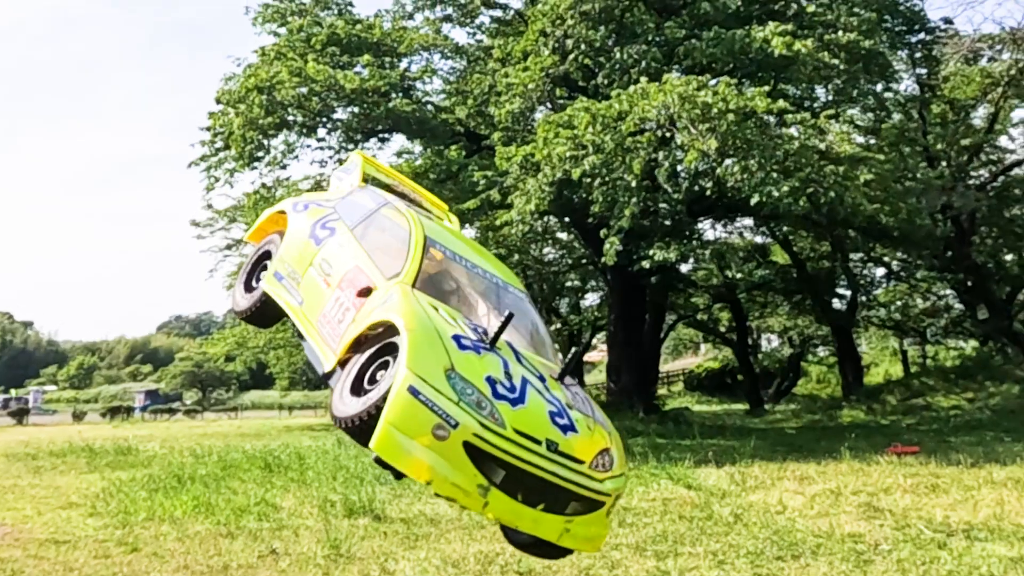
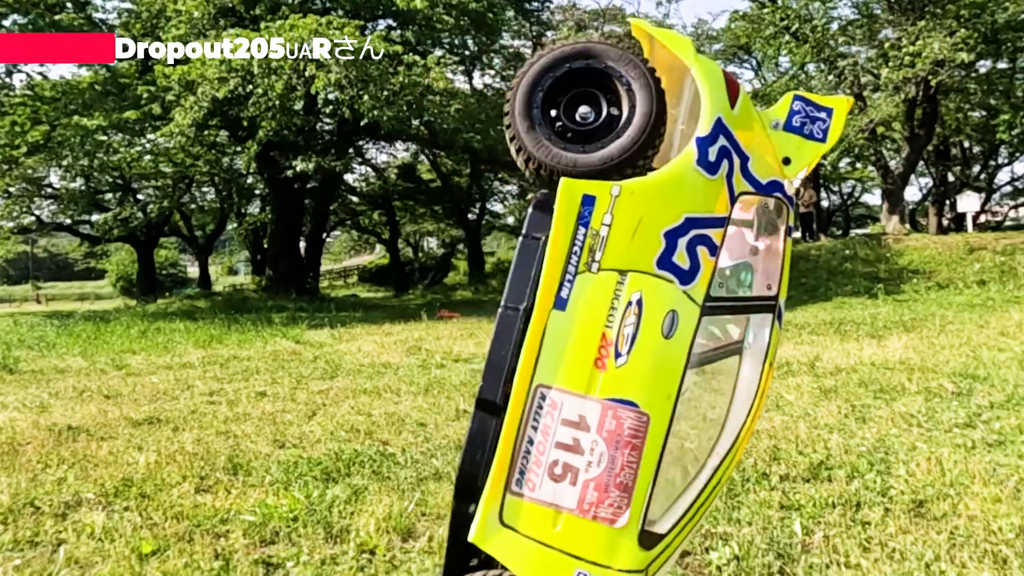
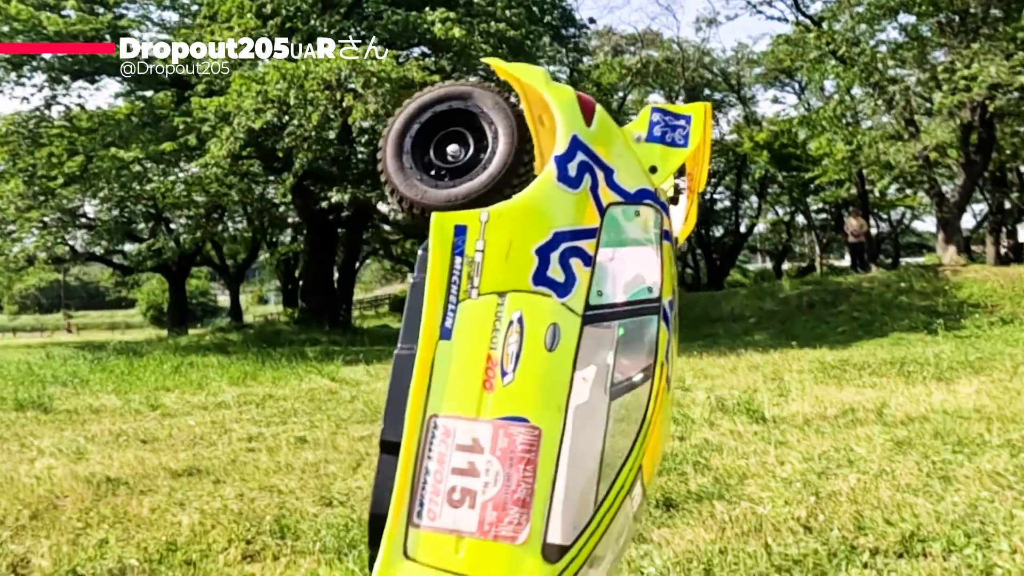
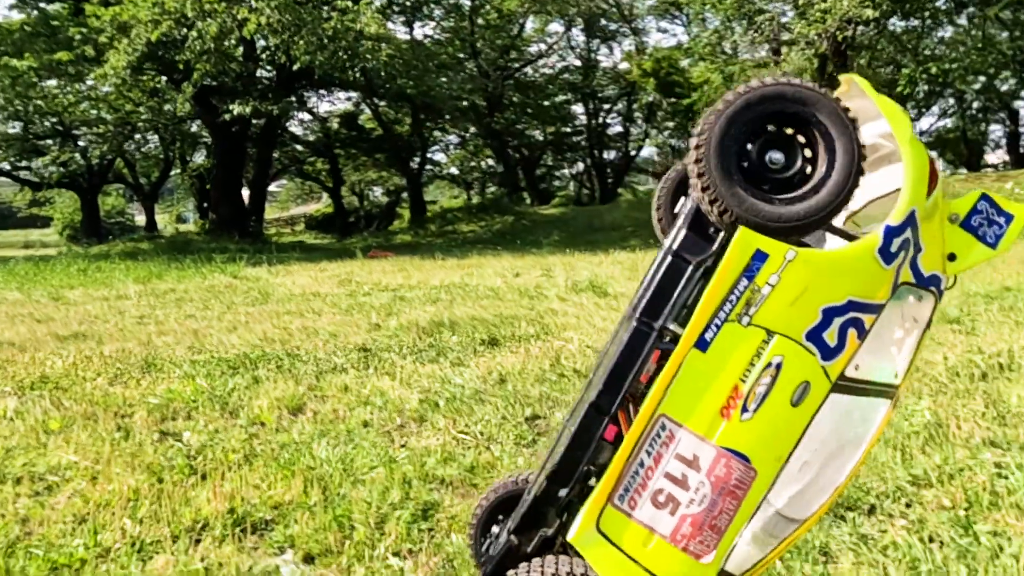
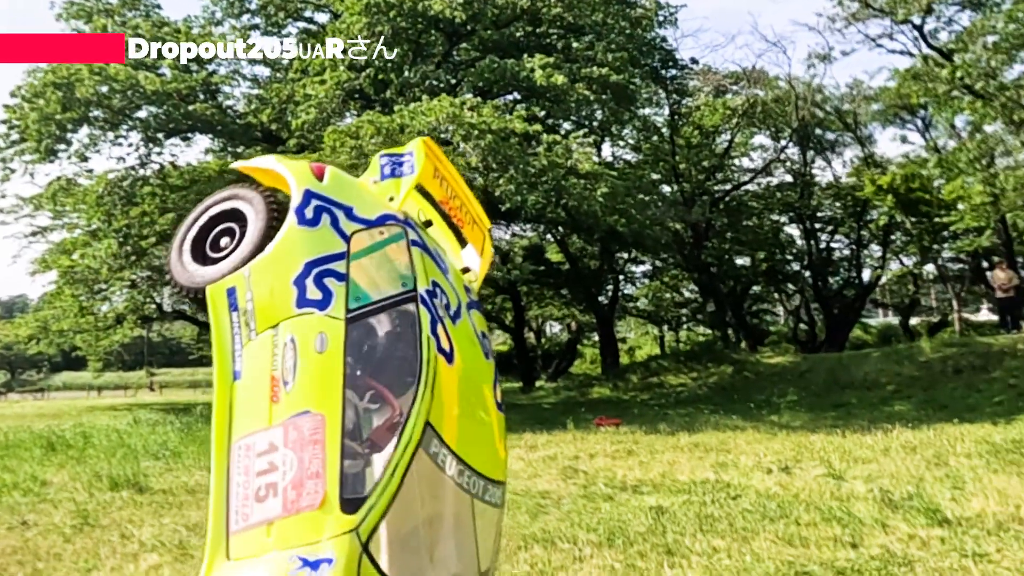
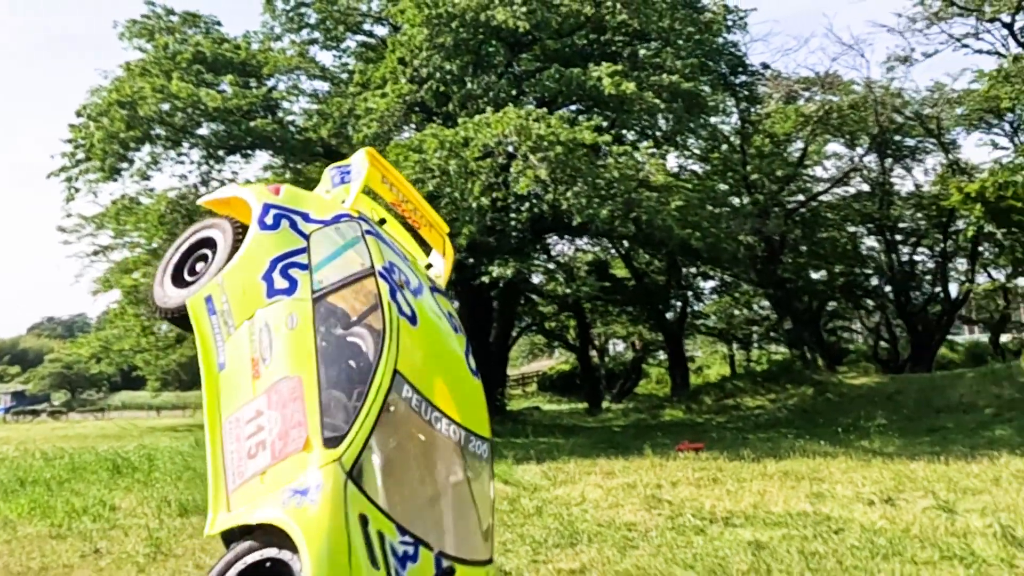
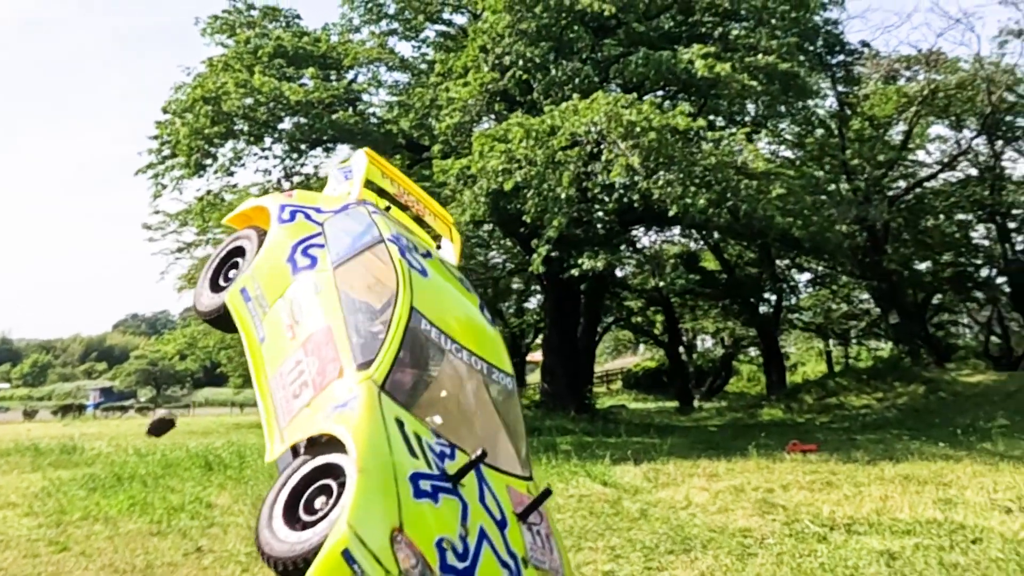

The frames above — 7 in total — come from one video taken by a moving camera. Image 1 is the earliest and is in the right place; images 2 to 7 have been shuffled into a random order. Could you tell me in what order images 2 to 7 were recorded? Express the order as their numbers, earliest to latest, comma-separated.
7, 6, 5, 3, 2, 4
